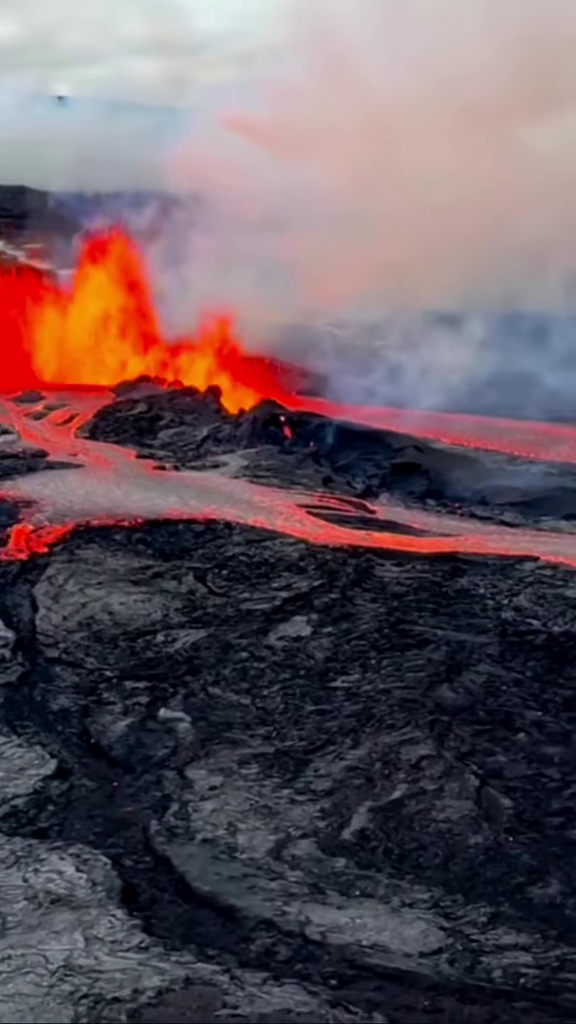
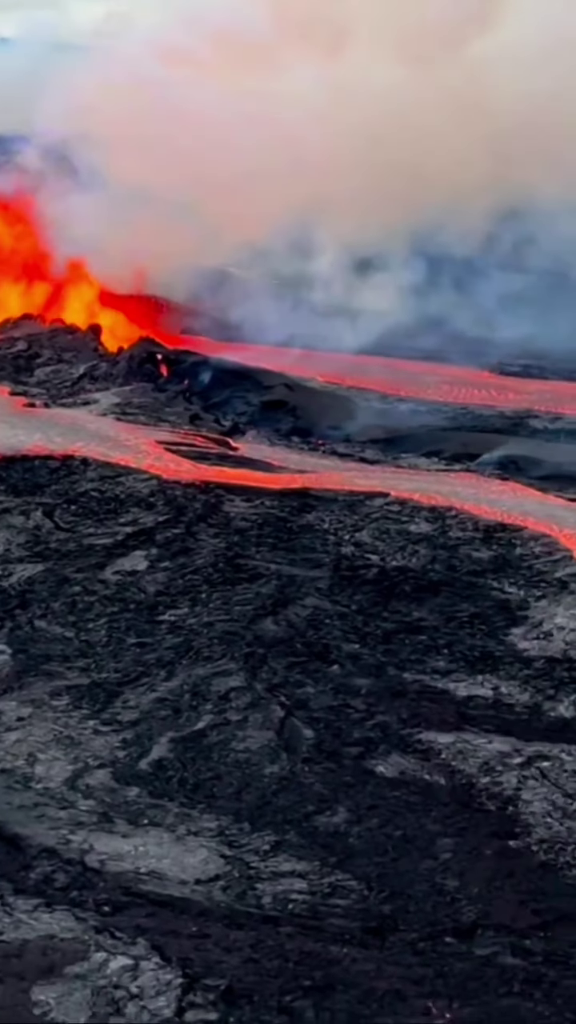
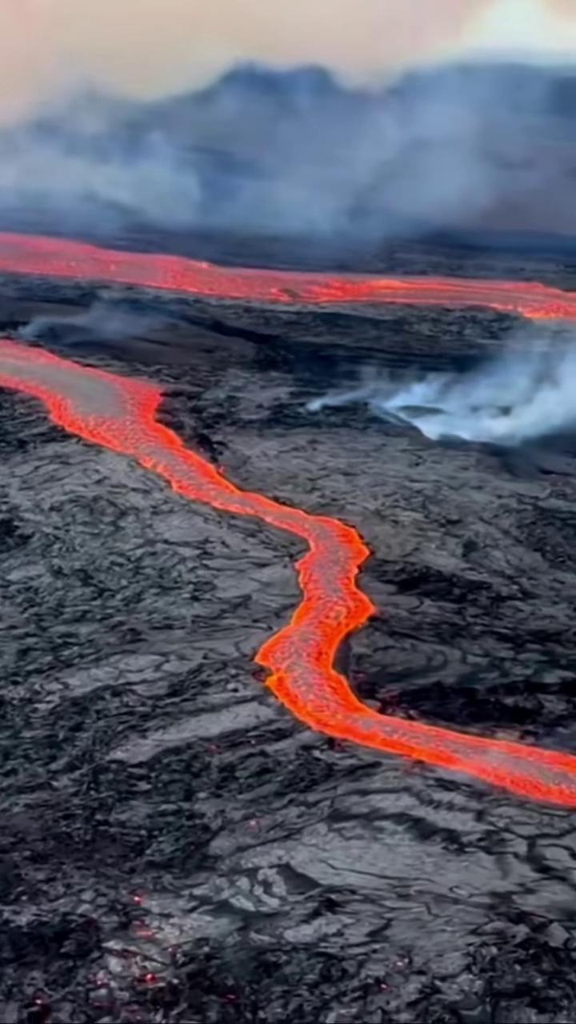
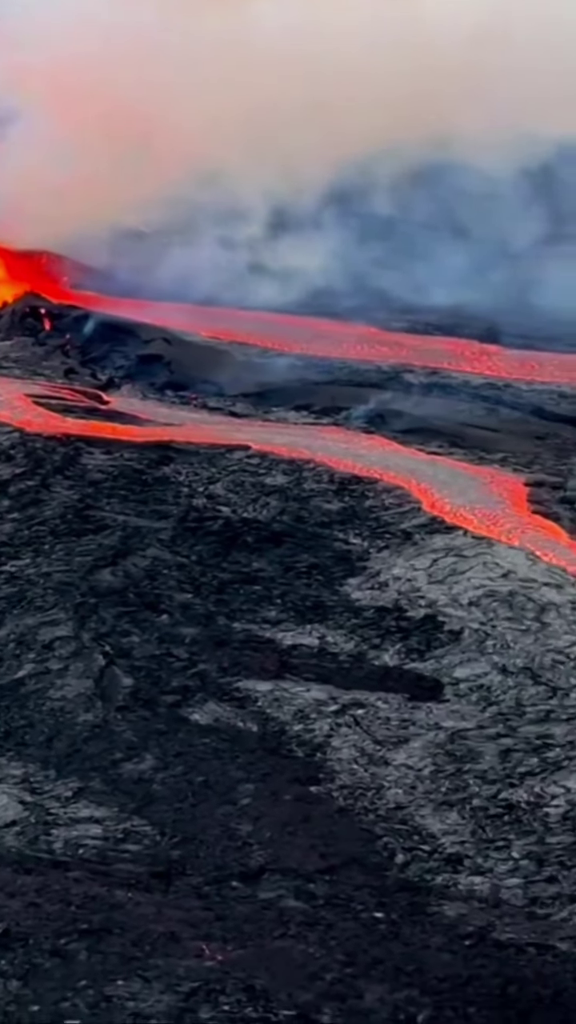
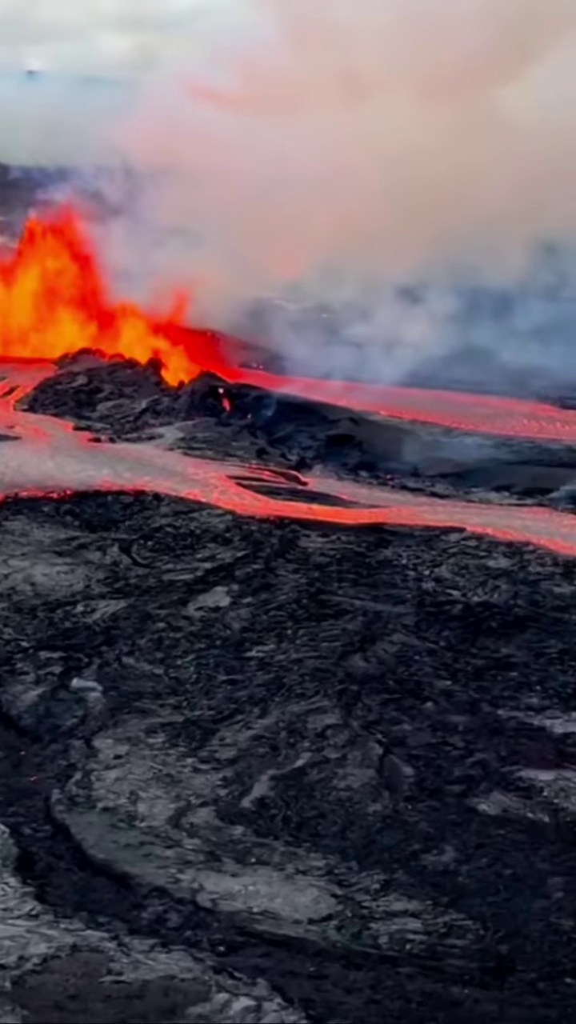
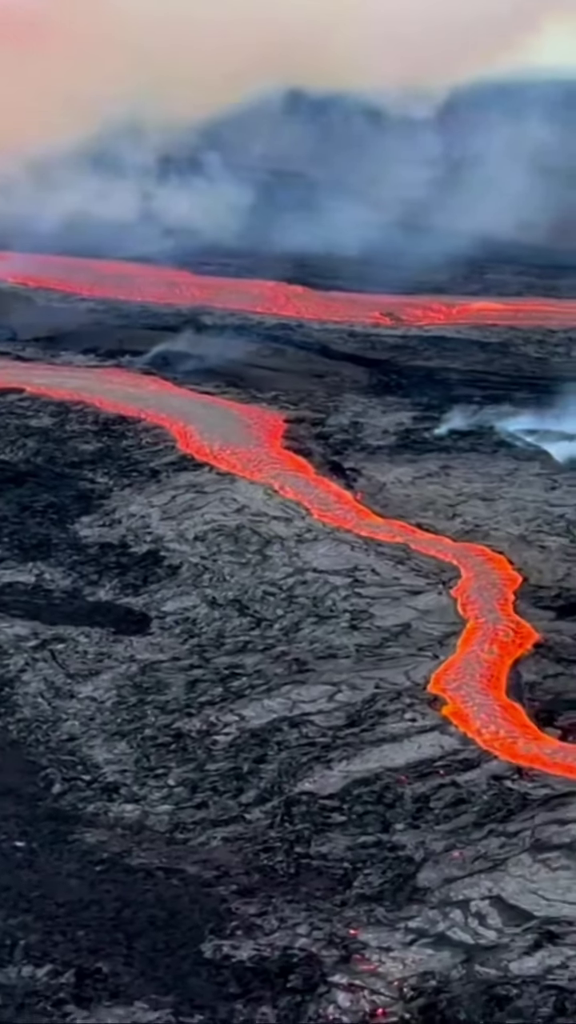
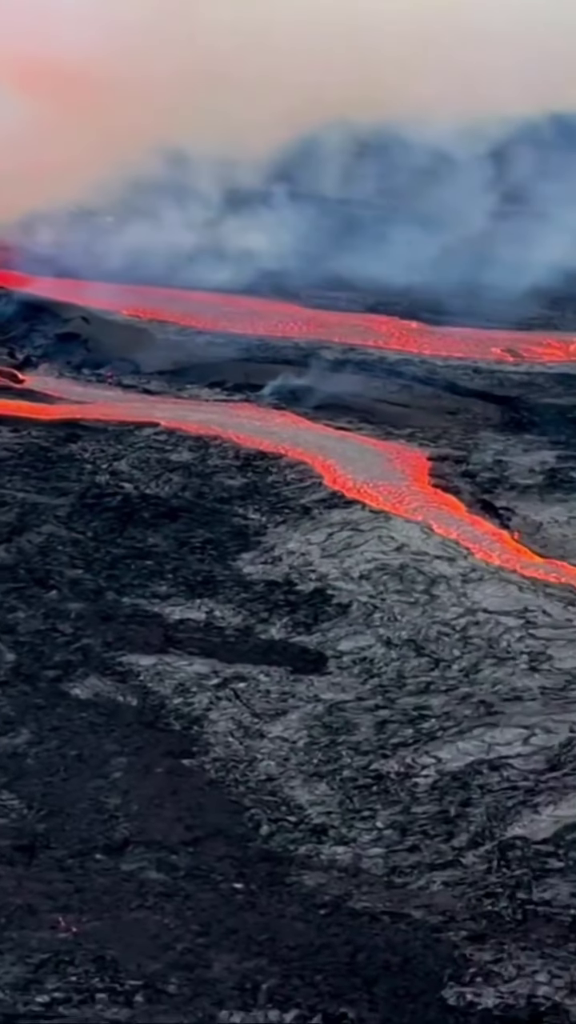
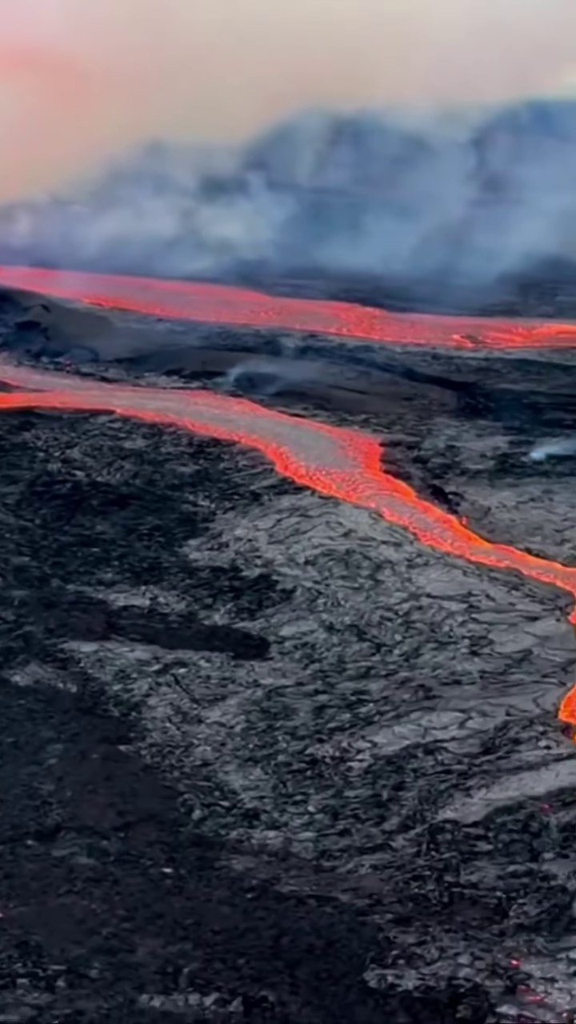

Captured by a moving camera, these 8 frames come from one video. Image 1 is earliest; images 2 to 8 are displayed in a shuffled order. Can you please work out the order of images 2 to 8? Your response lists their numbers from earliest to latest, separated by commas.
5, 2, 4, 7, 8, 6, 3
